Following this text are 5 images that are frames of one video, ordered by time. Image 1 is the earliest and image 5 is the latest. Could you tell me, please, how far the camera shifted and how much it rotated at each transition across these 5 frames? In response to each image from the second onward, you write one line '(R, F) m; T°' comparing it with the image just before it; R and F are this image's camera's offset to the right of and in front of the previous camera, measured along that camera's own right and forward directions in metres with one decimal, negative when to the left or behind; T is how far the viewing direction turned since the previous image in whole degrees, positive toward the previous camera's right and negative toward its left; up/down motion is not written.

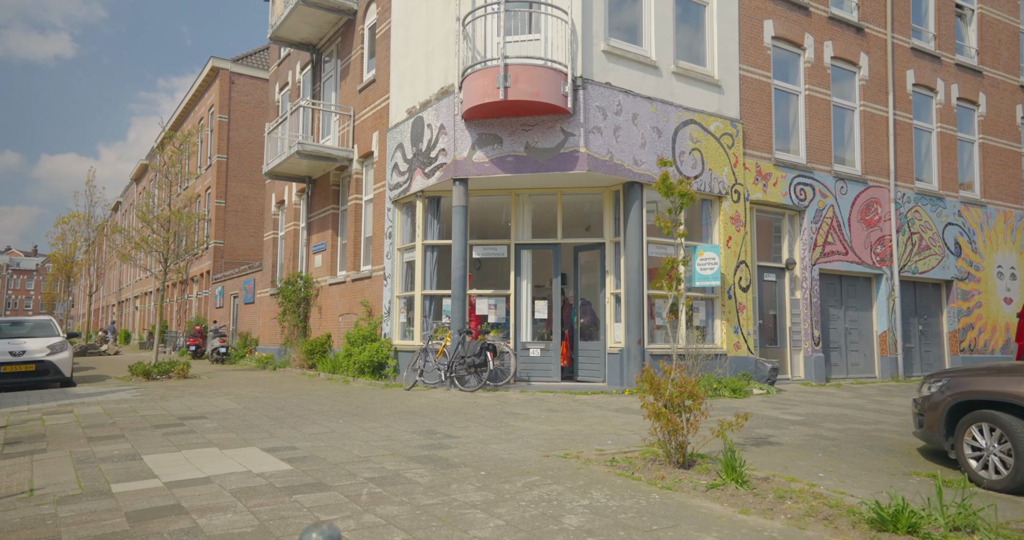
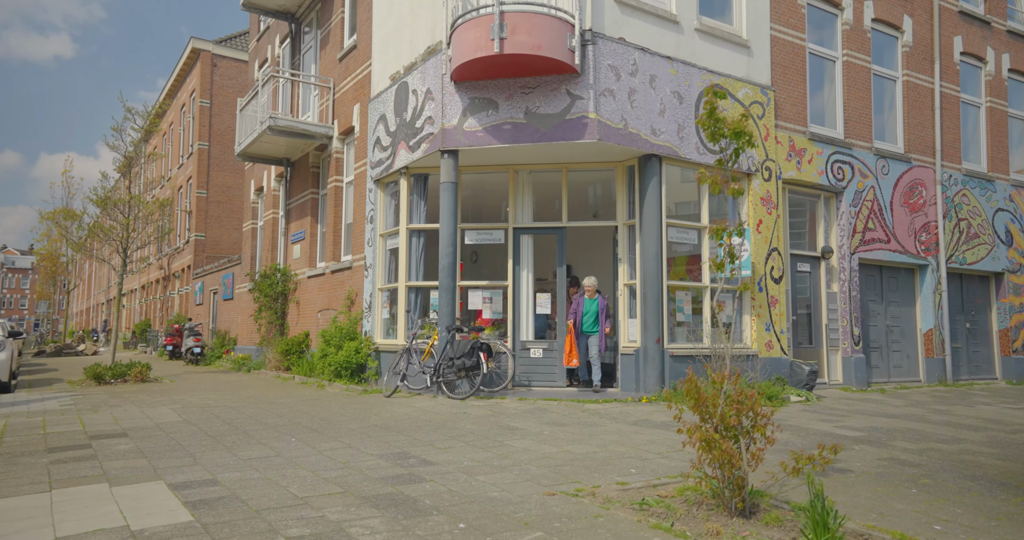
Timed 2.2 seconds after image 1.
(+0.1, +1.6) m; 0°
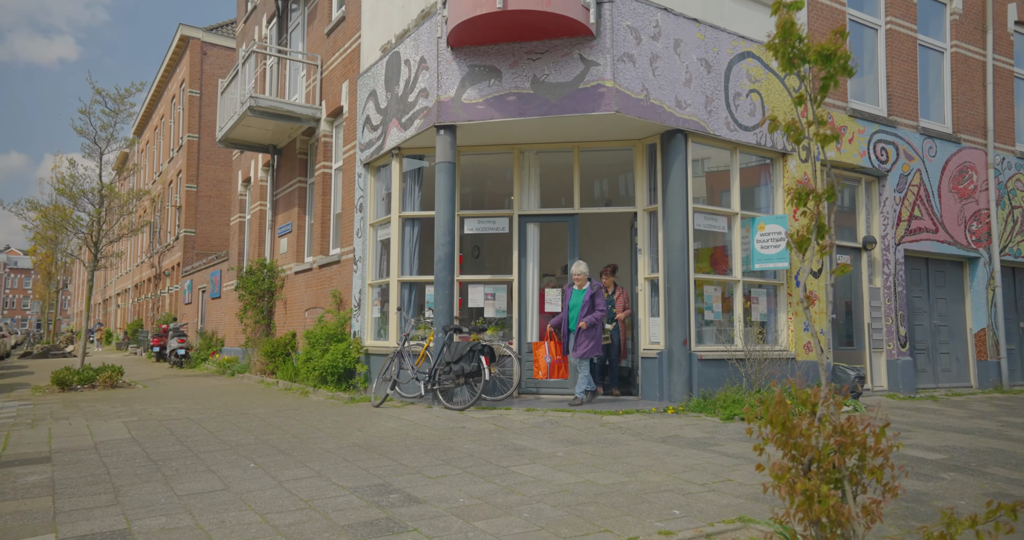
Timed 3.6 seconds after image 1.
(0.0, +1.2) m; 0°
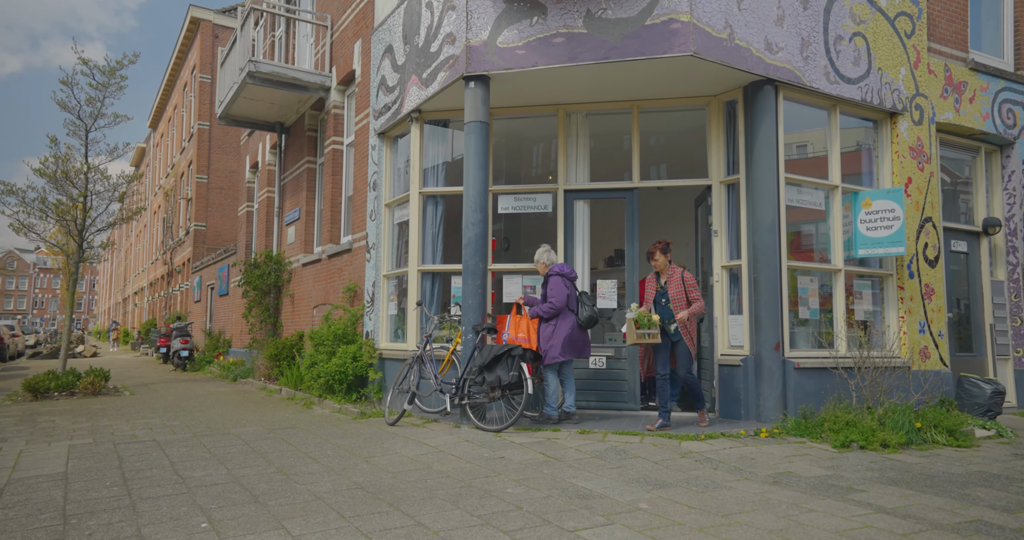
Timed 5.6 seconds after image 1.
(-0.3, +1.7) m; -2°
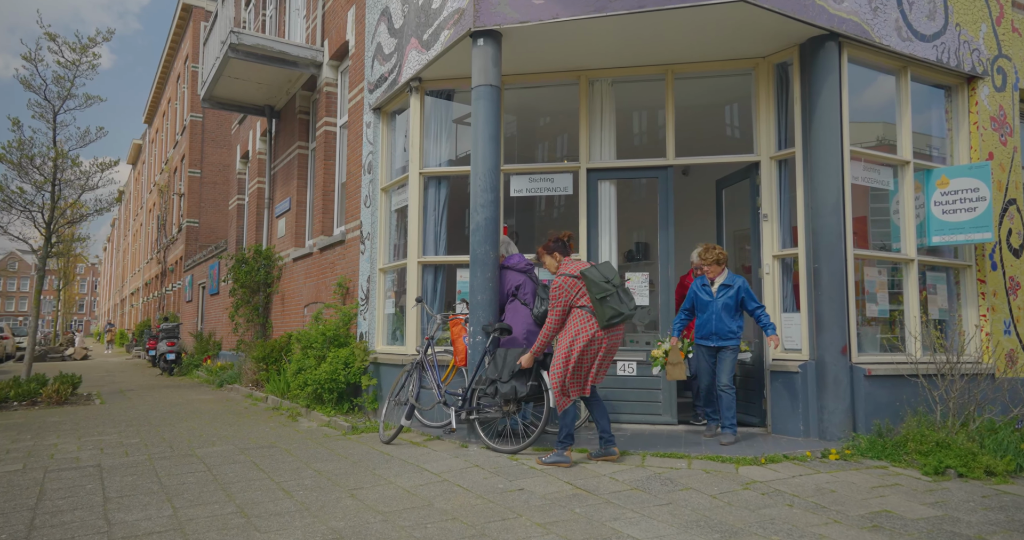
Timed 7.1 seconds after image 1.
(-0.1, +1.1) m; 0°
